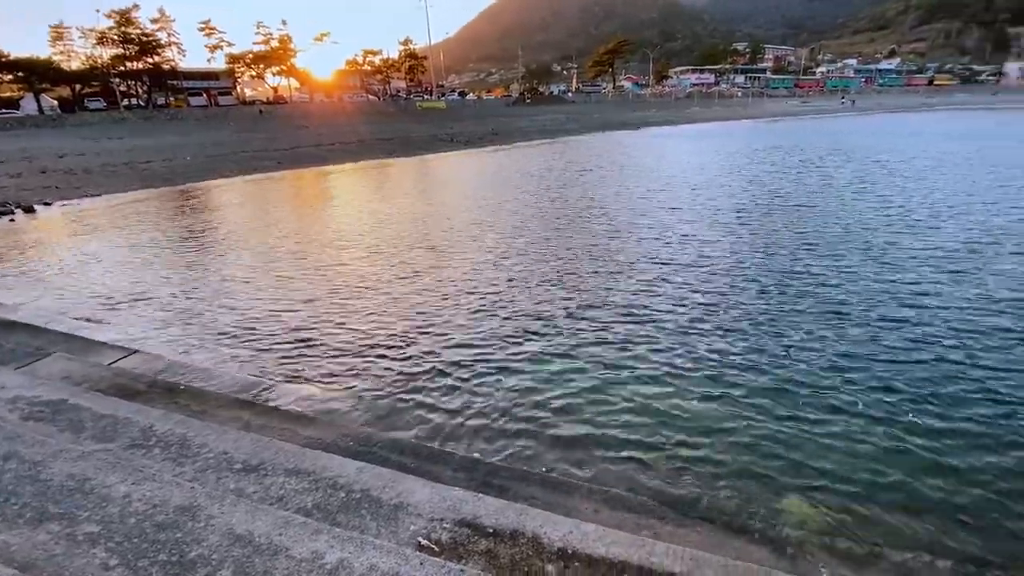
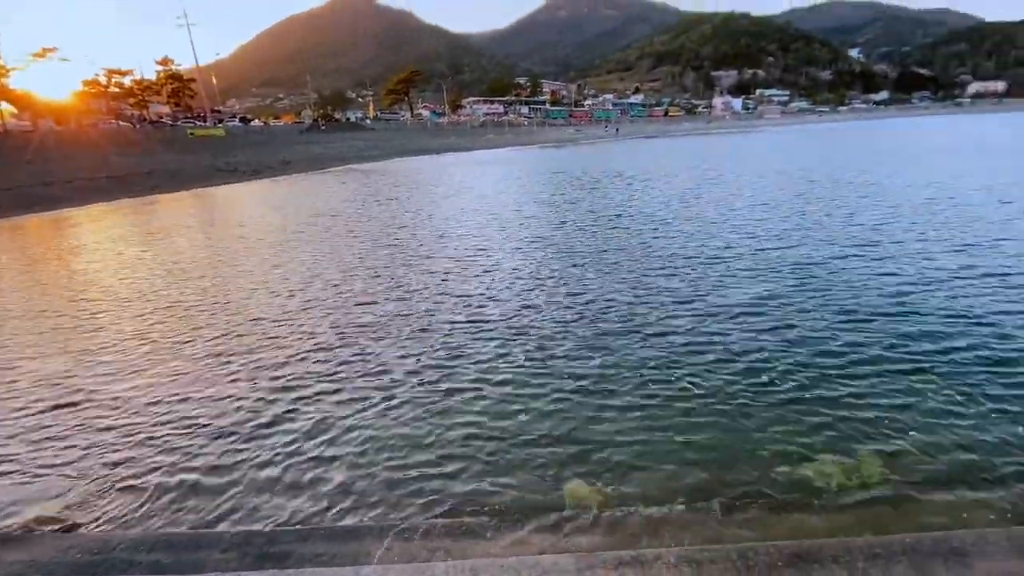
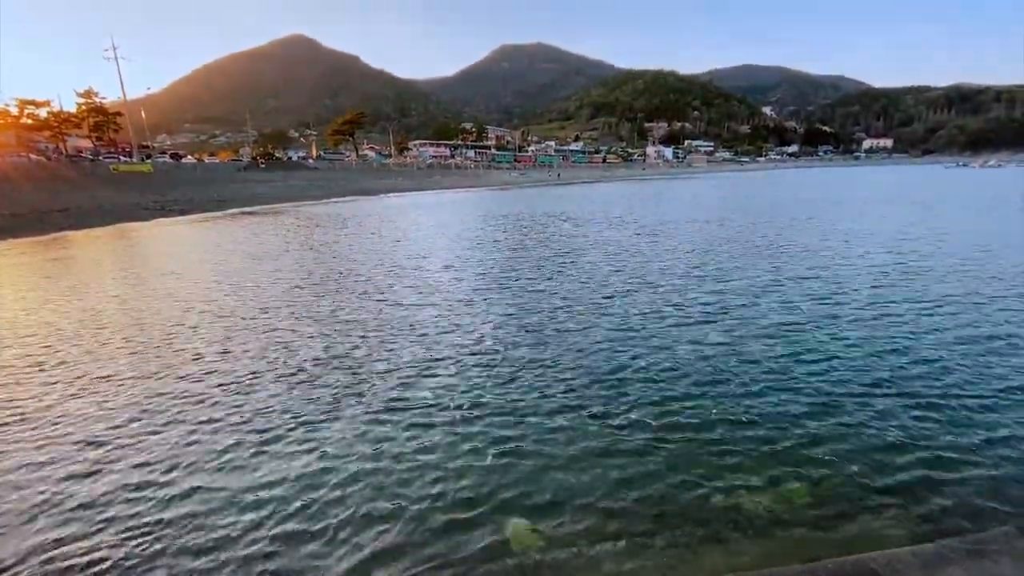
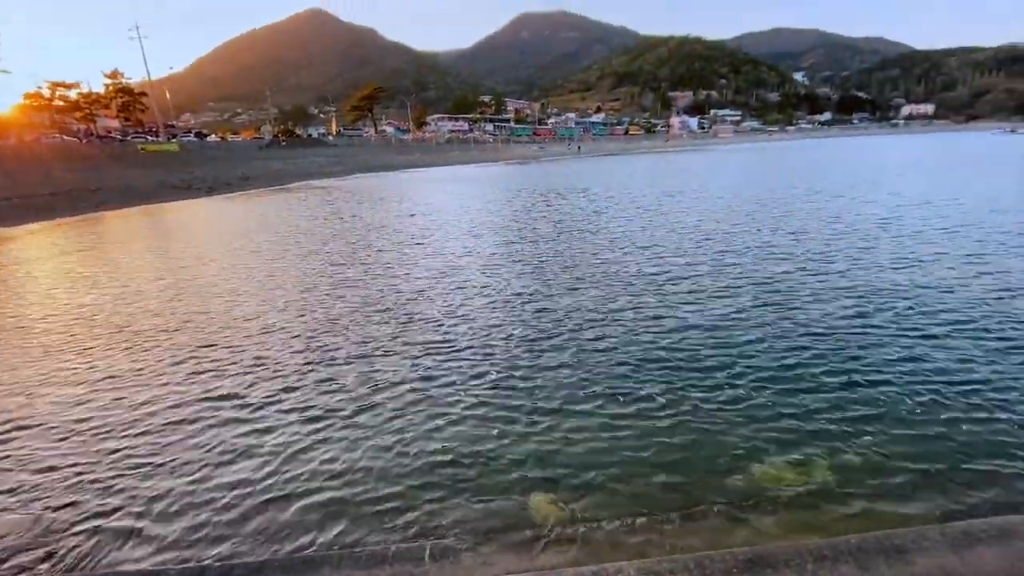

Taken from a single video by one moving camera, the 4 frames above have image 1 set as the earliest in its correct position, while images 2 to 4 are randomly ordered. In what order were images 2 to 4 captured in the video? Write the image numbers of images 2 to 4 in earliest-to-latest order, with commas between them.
2, 4, 3
